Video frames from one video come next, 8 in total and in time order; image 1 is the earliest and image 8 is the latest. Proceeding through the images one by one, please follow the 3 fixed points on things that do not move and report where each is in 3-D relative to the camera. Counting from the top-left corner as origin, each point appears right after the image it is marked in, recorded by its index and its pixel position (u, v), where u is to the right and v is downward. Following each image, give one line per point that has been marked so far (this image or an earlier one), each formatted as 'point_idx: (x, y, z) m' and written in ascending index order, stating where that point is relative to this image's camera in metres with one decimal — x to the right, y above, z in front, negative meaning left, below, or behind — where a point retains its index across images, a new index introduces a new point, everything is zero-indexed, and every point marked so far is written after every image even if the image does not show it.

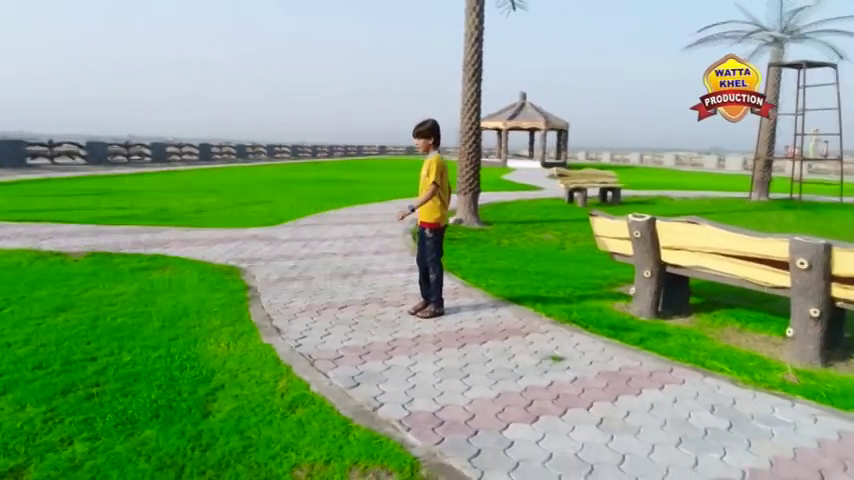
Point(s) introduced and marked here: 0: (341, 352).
0: (-0.6, -0.9, +4.6) m
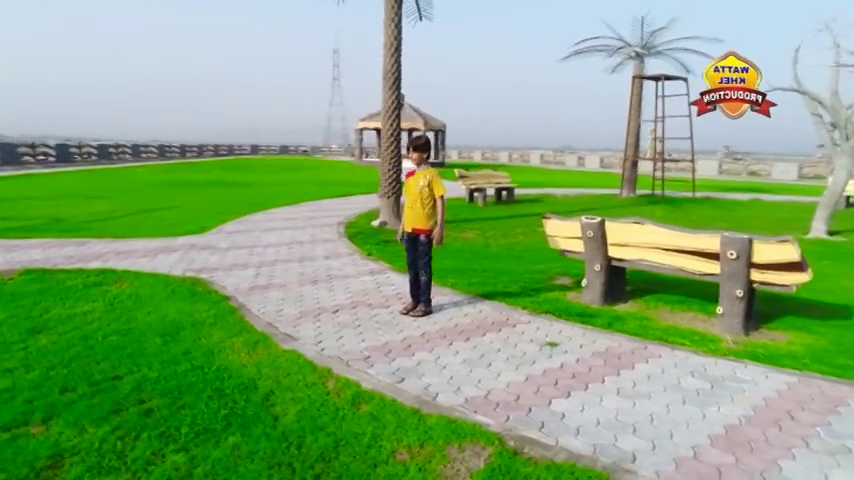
0: (-0.5, -0.9, +5.0) m
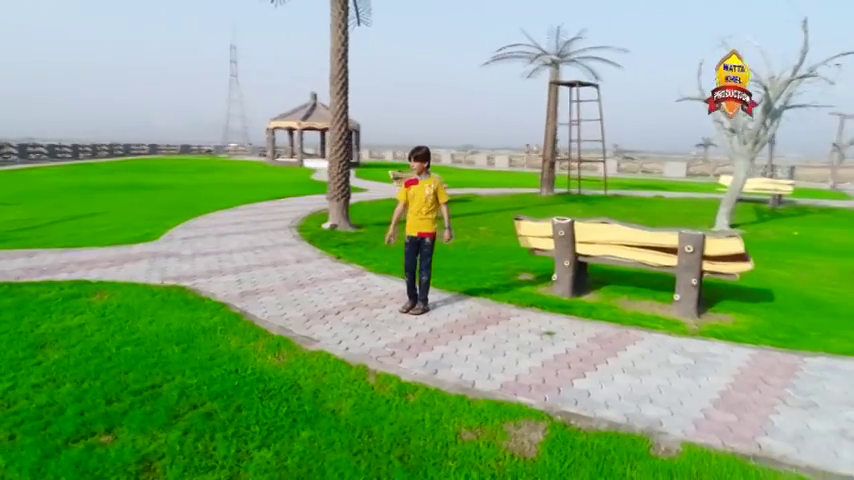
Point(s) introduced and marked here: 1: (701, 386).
0: (-0.3, -1.0, +5.4) m
1: (+2.2, -1.1, +4.7) m
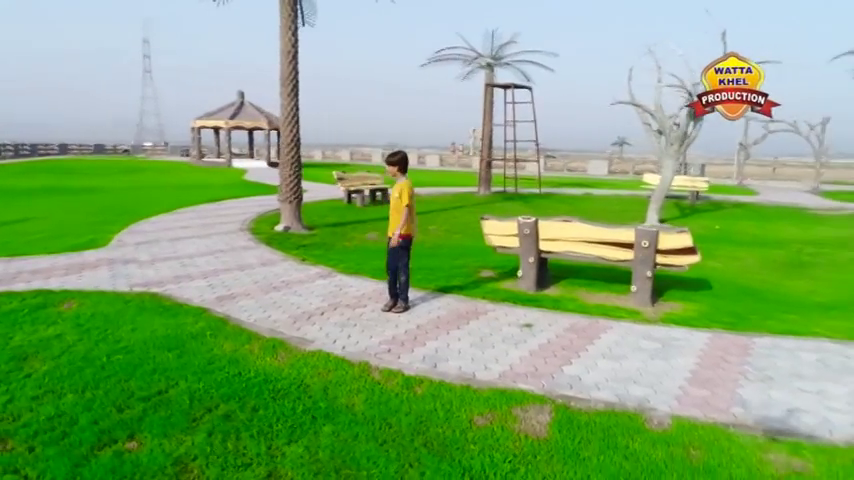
0: (-0.4, -1.0, +5.7) m
1: (+2.2, -1.1, +5.3) m
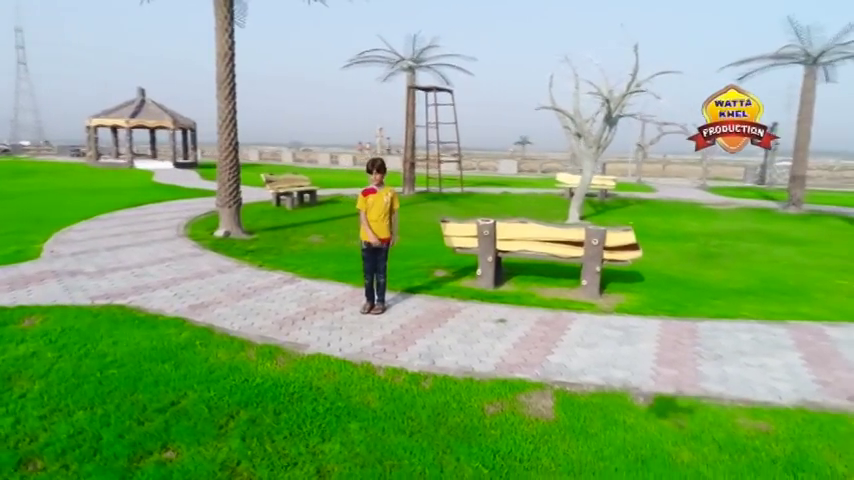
0: (-0.5, -1.1, +6.0) m
1: (+2.1, -1.1, +6.0) m
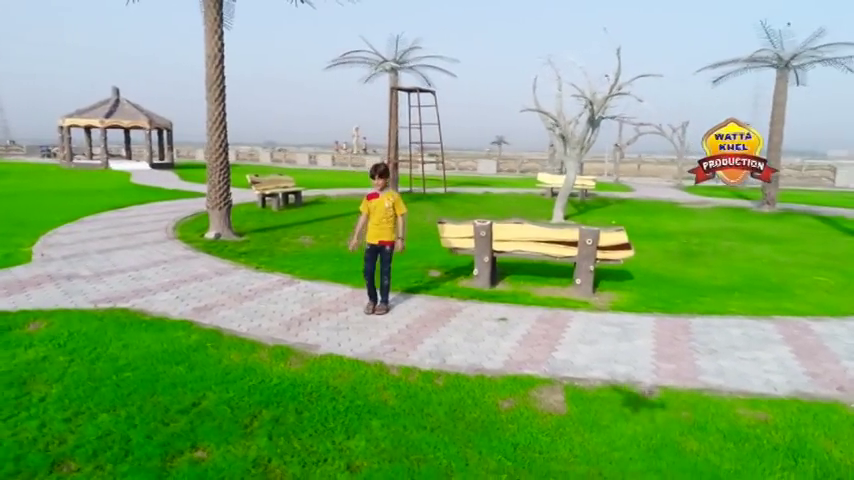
0: (-0.4, -1.1, +6.1) m
1: (+2.2, -1.1, +6.2) m
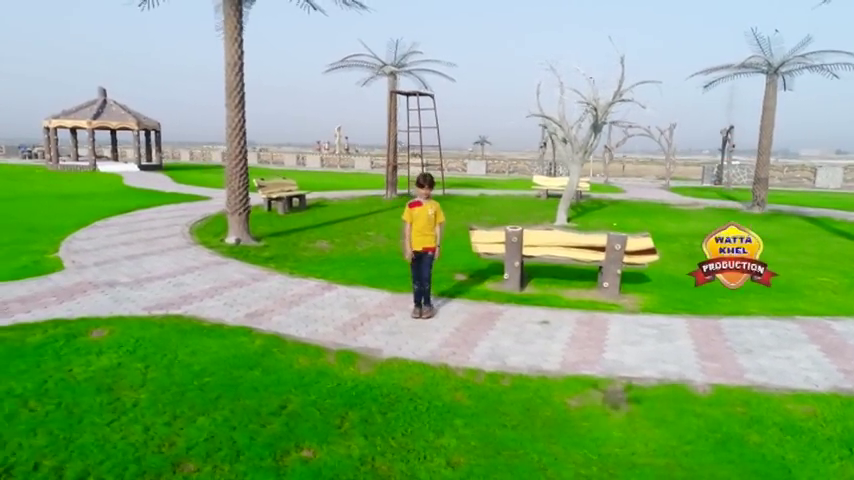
0: (+0.2, -1.2, +6.4) m
1: (+2.8, -1.2, +6.6) m
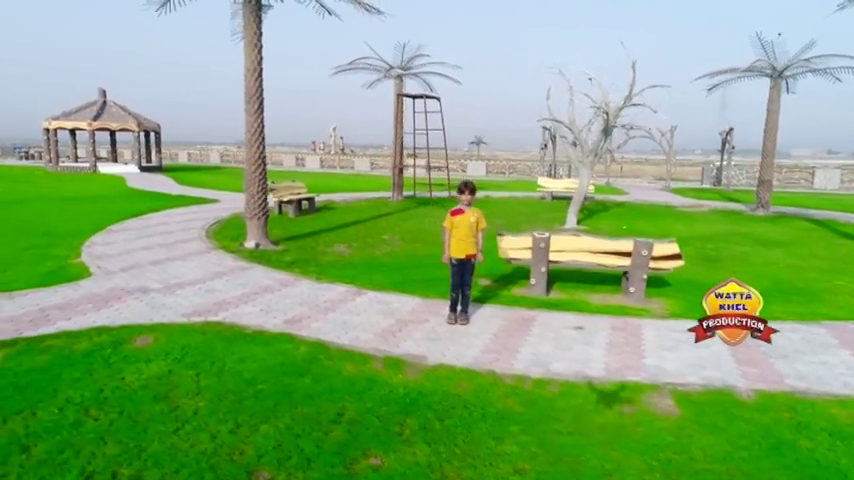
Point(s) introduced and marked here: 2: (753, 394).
0: (+0.7, -1.3, +6.5) m
1: (+3.3, -1.3, +6.8) m
2: (+3.1, -1.5, +5.6) m
